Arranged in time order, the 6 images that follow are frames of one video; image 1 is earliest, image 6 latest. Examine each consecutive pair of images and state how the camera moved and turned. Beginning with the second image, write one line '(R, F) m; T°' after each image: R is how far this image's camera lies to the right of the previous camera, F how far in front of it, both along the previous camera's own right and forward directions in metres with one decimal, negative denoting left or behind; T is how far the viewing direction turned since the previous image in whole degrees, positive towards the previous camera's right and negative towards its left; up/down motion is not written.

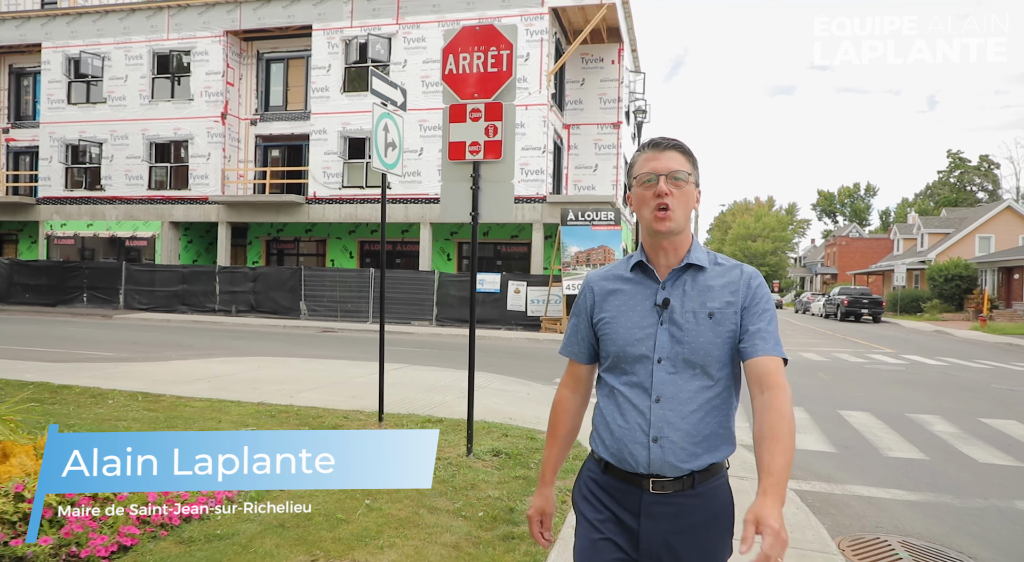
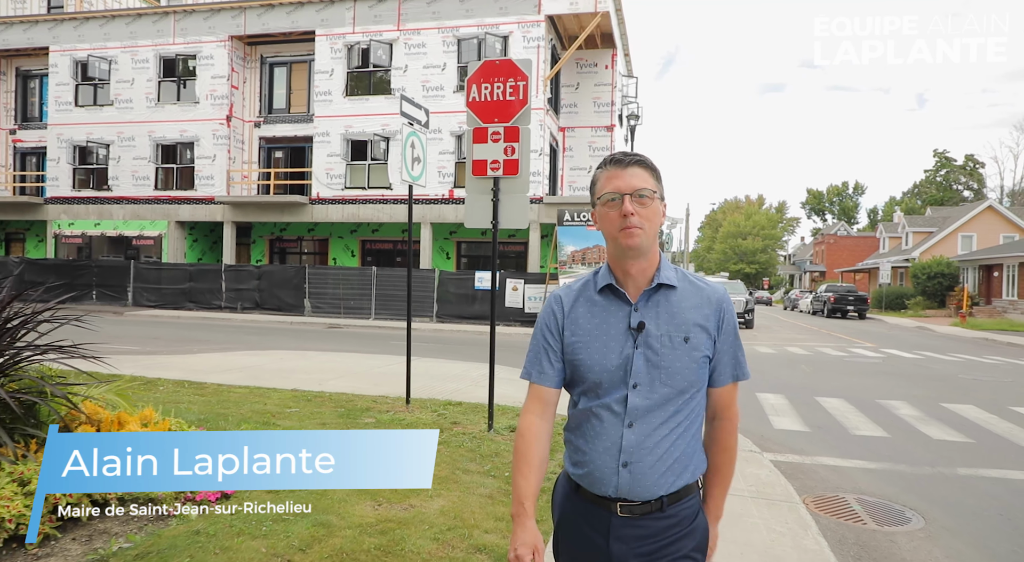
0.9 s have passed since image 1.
(-0.2, -0.9) m; +1°
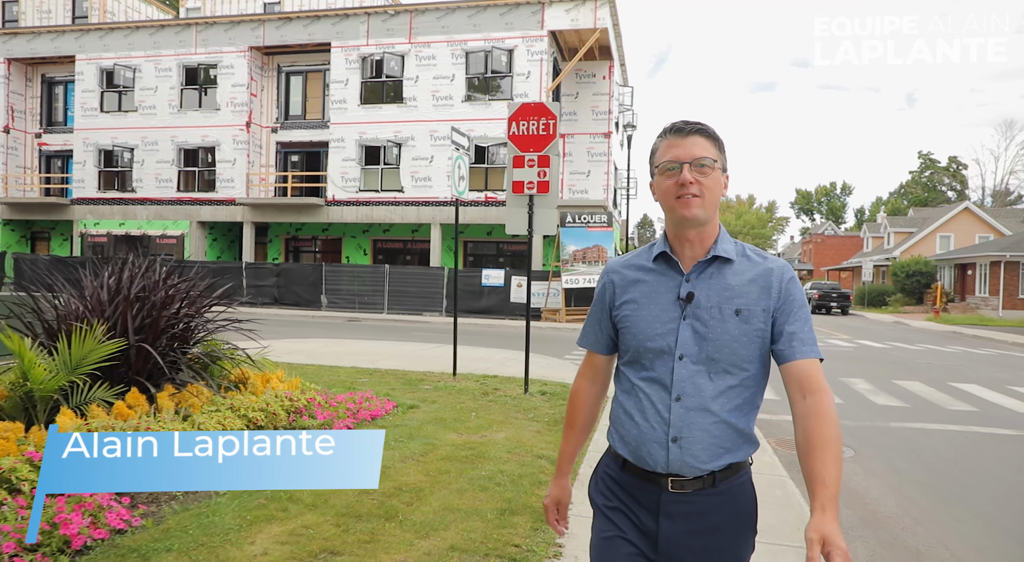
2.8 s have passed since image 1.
(-0.5, -1.7) m; +1°
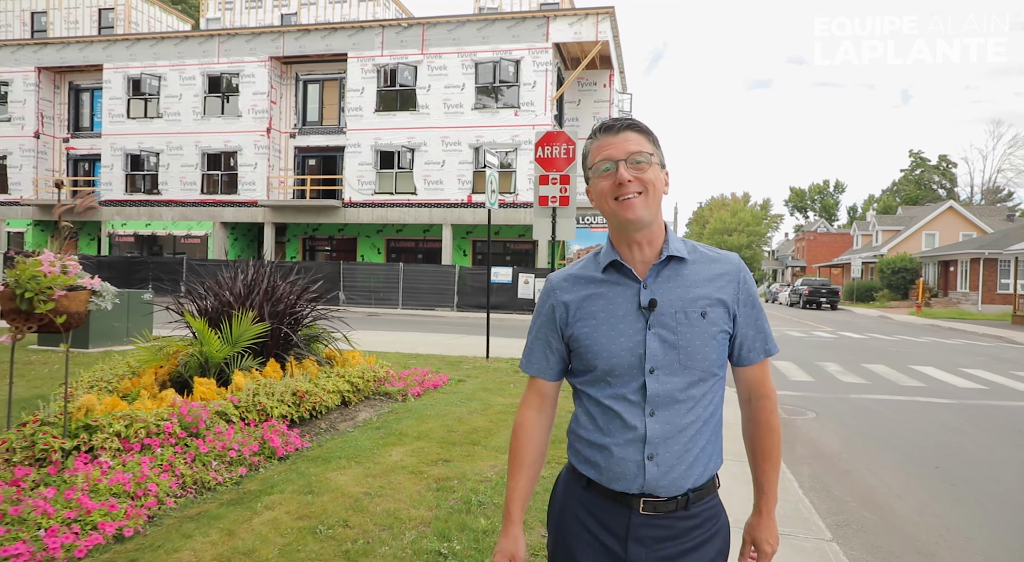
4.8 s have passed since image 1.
(-0.5, -1.7) m; 0°
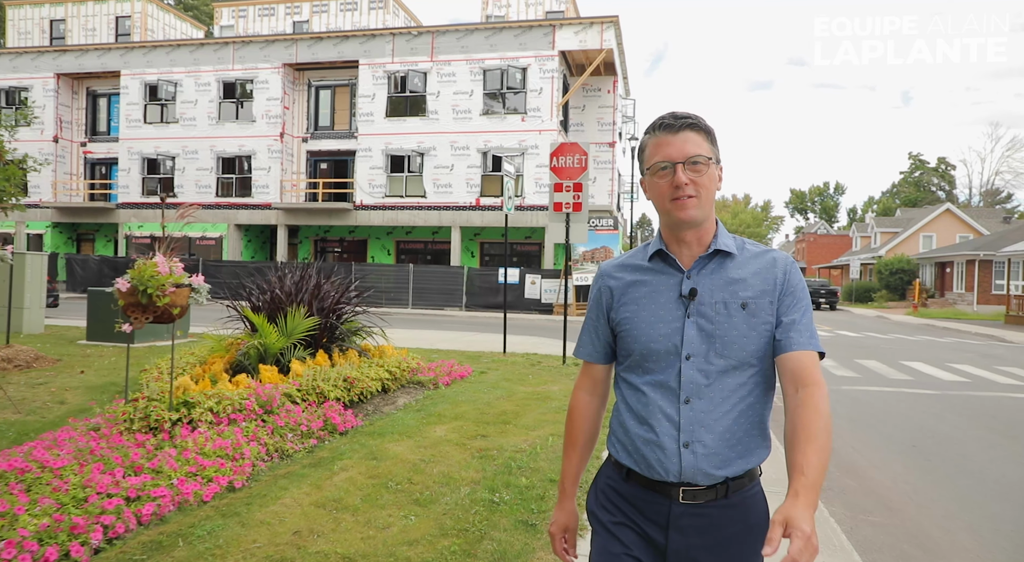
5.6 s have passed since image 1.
(-0.3, -0.8) m; 0°
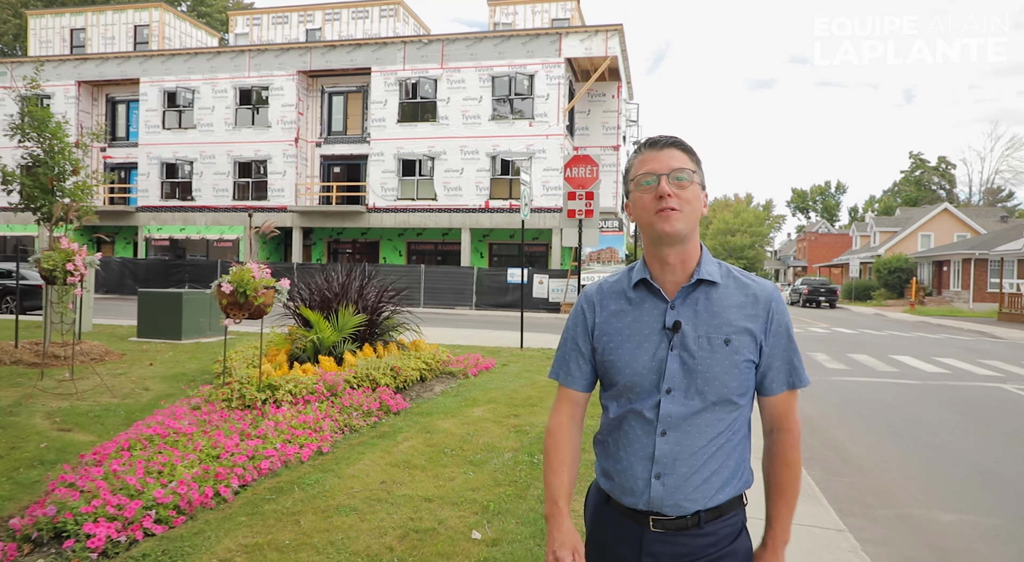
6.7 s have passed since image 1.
(-0.3, -1.0) m; 0°
